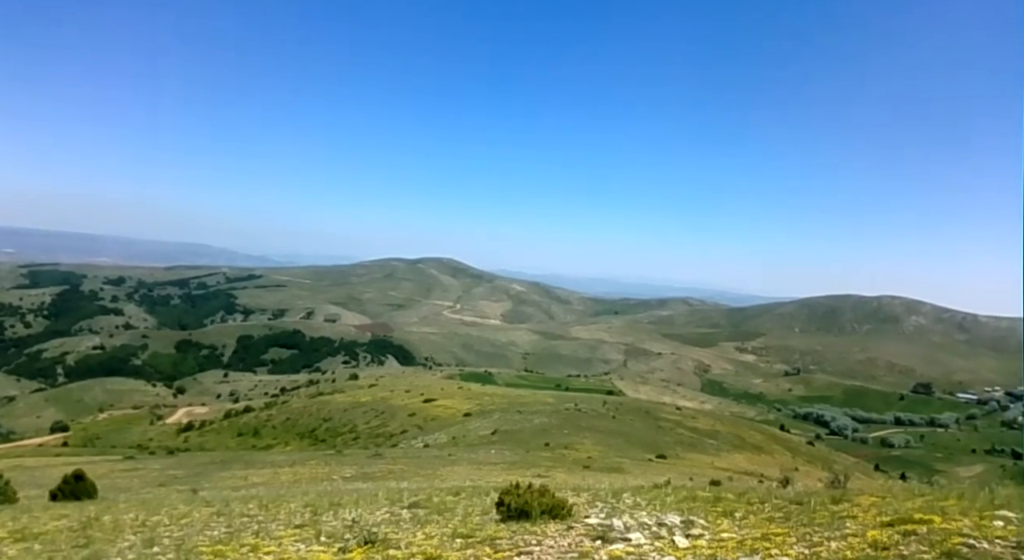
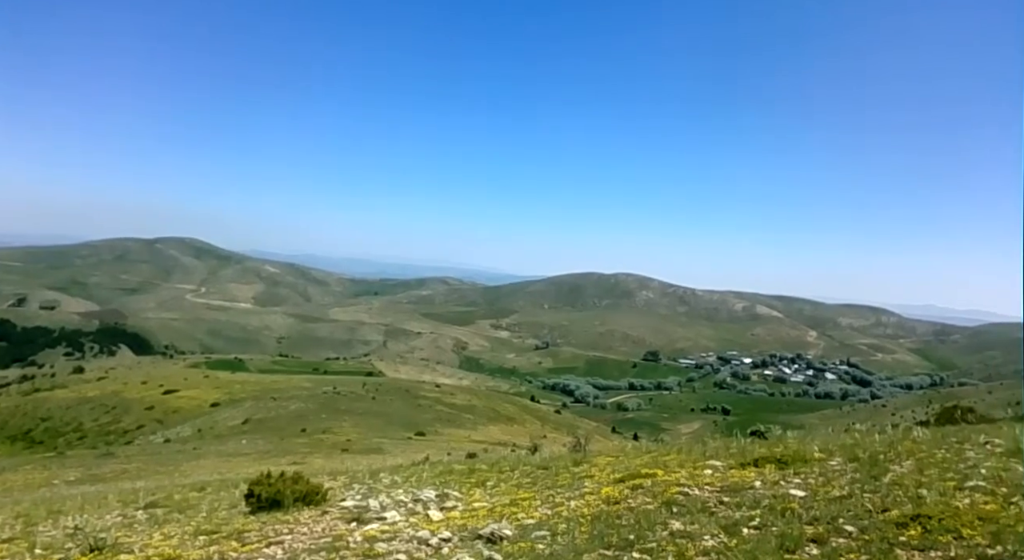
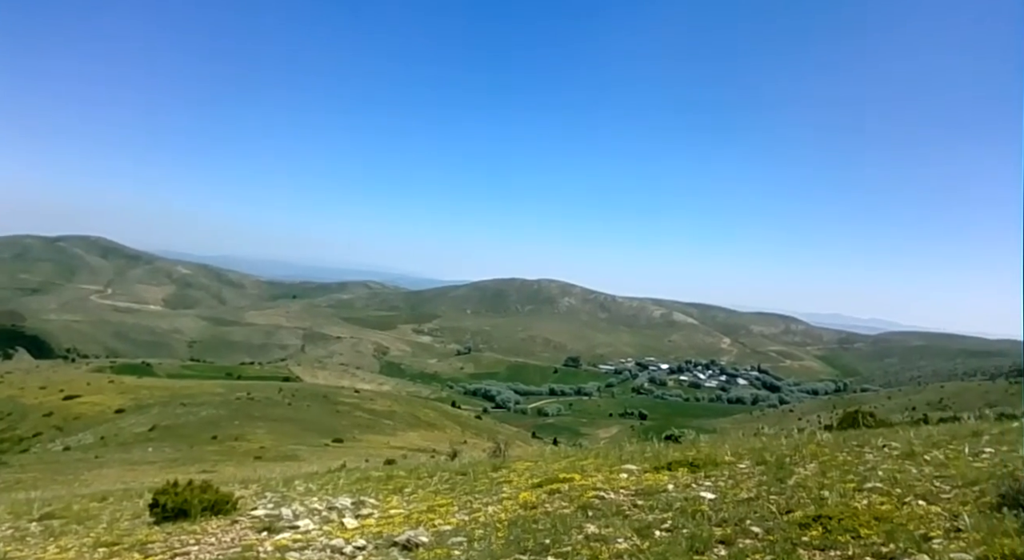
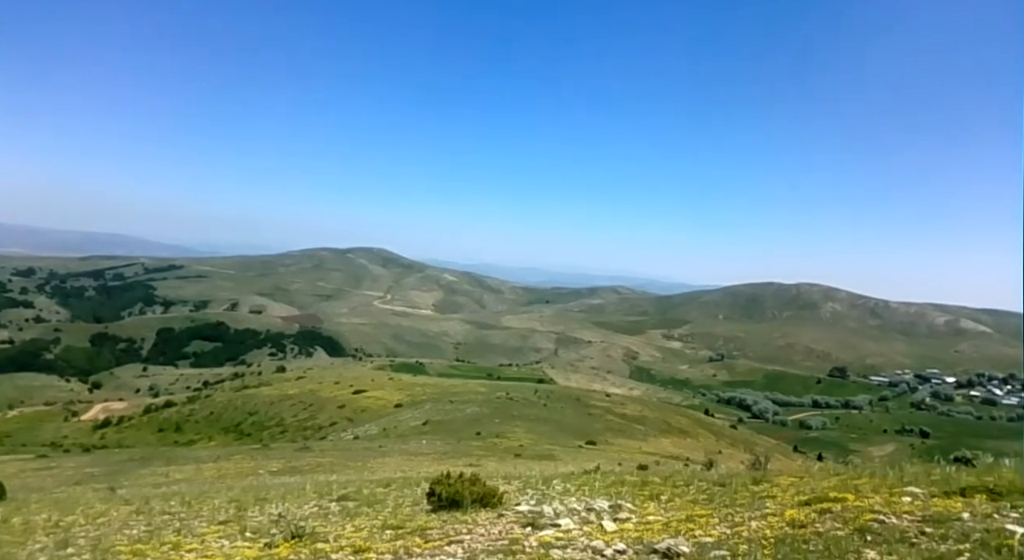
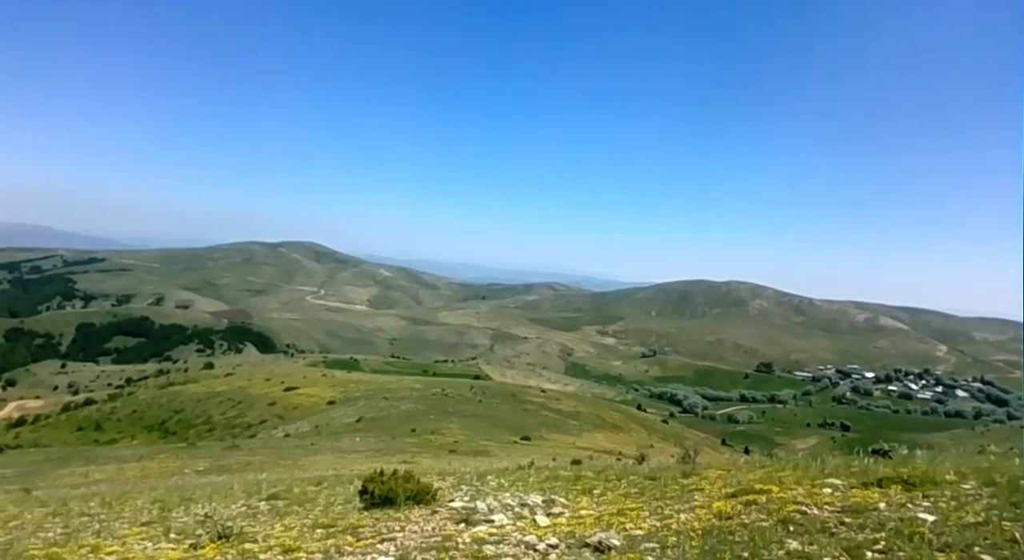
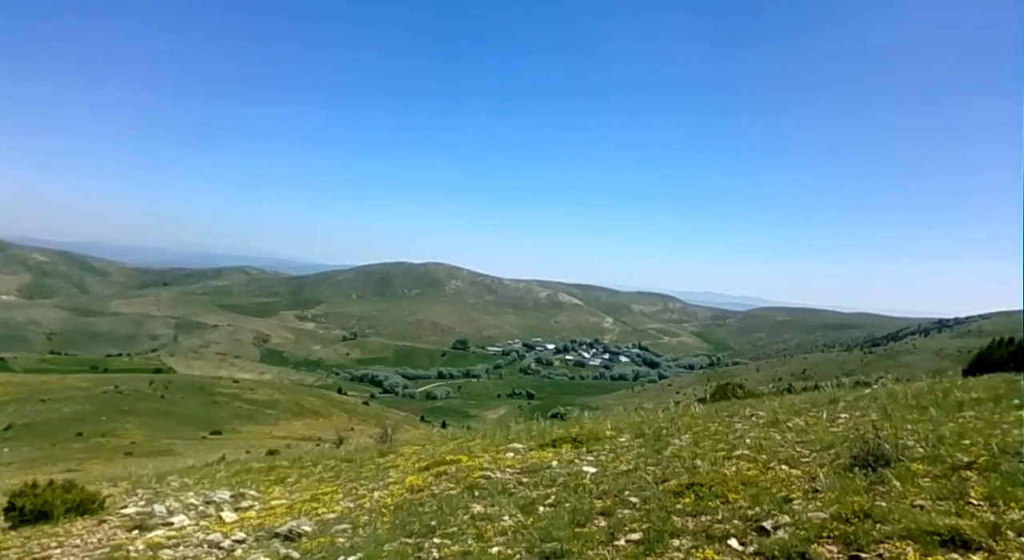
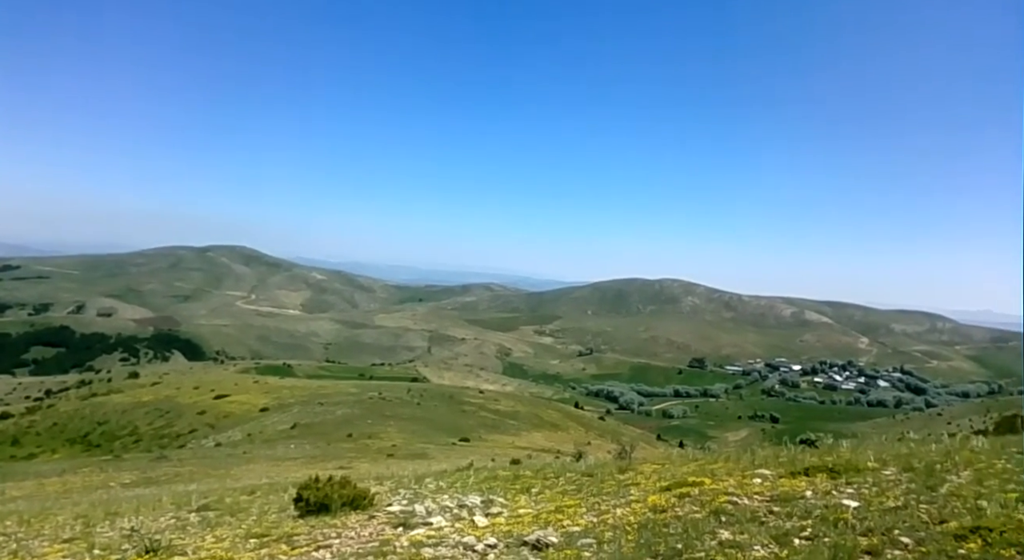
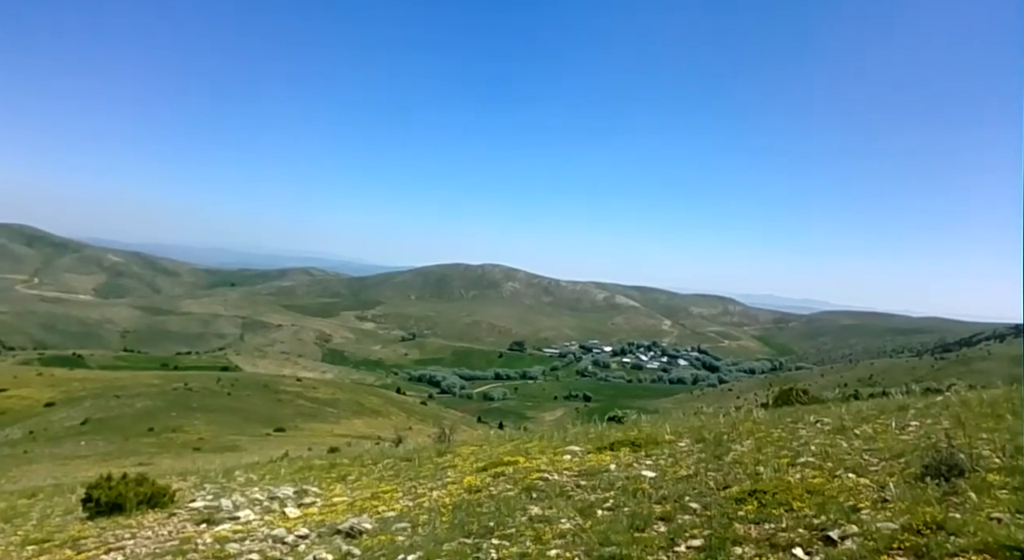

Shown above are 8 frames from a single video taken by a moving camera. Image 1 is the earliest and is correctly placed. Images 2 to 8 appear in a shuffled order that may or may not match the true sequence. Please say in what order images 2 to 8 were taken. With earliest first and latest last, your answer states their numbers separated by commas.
4, 5, 7, 2, 3, 8, 6
